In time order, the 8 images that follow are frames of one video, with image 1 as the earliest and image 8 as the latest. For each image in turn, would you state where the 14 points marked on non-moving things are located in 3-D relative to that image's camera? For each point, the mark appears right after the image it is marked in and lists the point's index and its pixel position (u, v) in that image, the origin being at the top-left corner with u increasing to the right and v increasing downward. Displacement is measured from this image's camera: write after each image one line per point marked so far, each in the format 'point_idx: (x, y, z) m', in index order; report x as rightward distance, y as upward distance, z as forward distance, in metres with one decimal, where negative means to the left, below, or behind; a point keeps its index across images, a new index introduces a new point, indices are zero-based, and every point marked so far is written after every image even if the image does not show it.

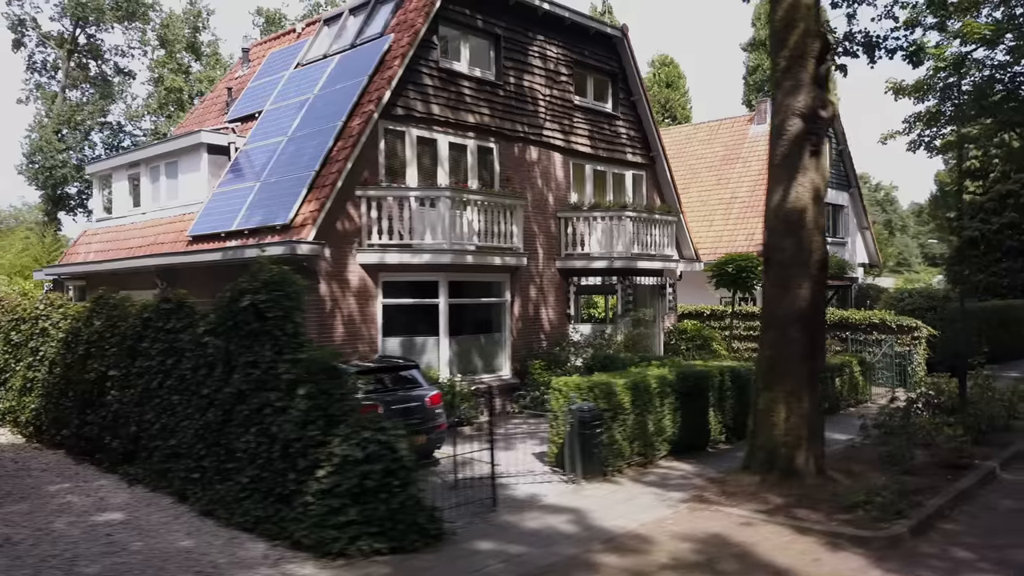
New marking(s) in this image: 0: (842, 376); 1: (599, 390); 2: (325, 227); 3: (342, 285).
0: (+6.7, -1.8, +15.1) m
1: (+1.1, -1.3, +9.5) m
2: (-3.1, +1.0, +12.5) m
3: (-2.9, 0.0, +12.7) m
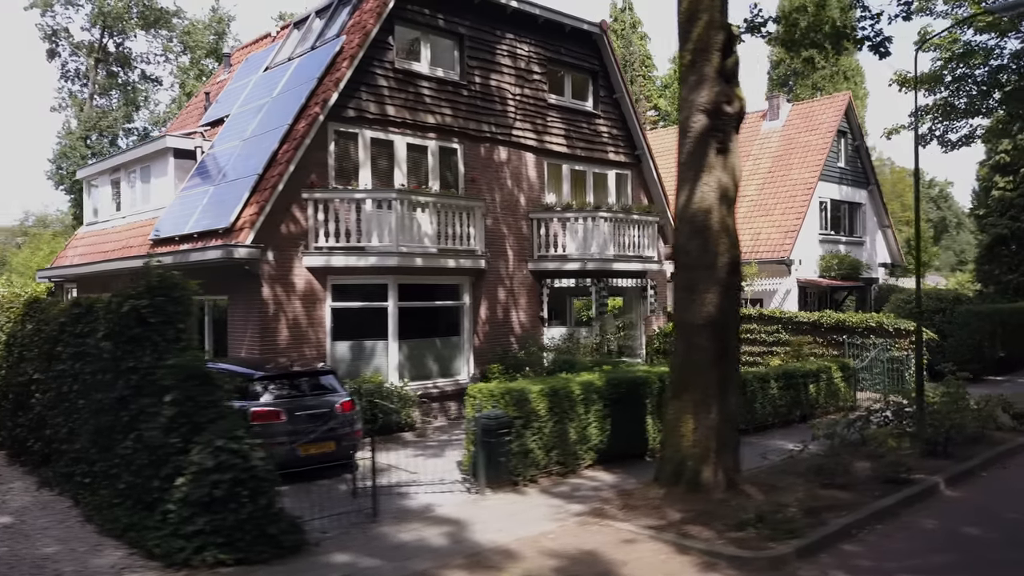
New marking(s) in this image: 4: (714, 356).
0: (+5.9, -1.8, +14.5) m
1: (0.0, -1.3, +9.2) m
2: (-4.0, +1.0, +12.4) m
3: (-3.8, 0.0, +12.6) m
4: (+2.2, -0.7, +8.3) m
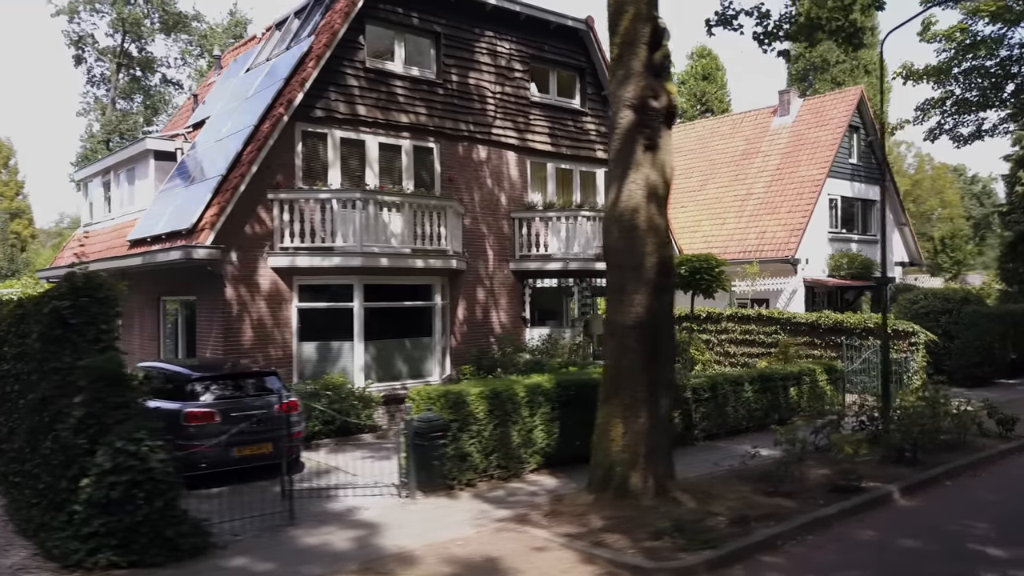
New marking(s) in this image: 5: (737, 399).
0: (+5.4, -1.8, +14.1) m
1: (-0.8, -1.3, +9.0) m
2: (-4.7, +0.9, +12.5) m
3: (-4.4, 0.0, +12.7) m
4: (+1.4, -0.7, +8.0) m
5: (+3.8, -1.9, +12.7) m
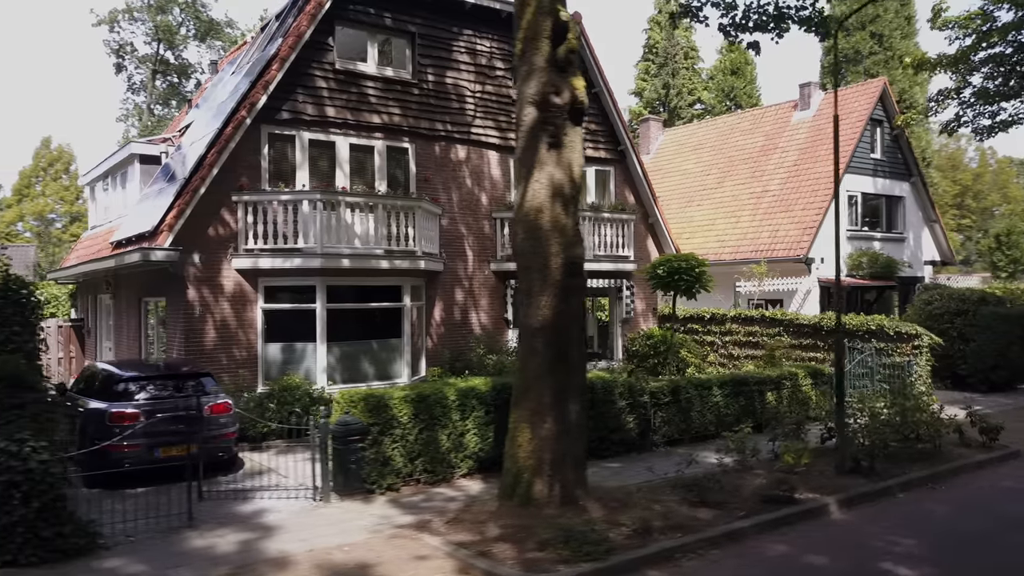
0: (+4.8, -1.8, +13.5) m
1: (-1.7, -1.3, +8.9) m
2: (-5.3, +0.9, +12.6) m
3: (-5.0, 0.0, +12.8) m
4: (+0.4, -0.8, +7.8) m
5: (+3.1, -1.9, +12.3) m
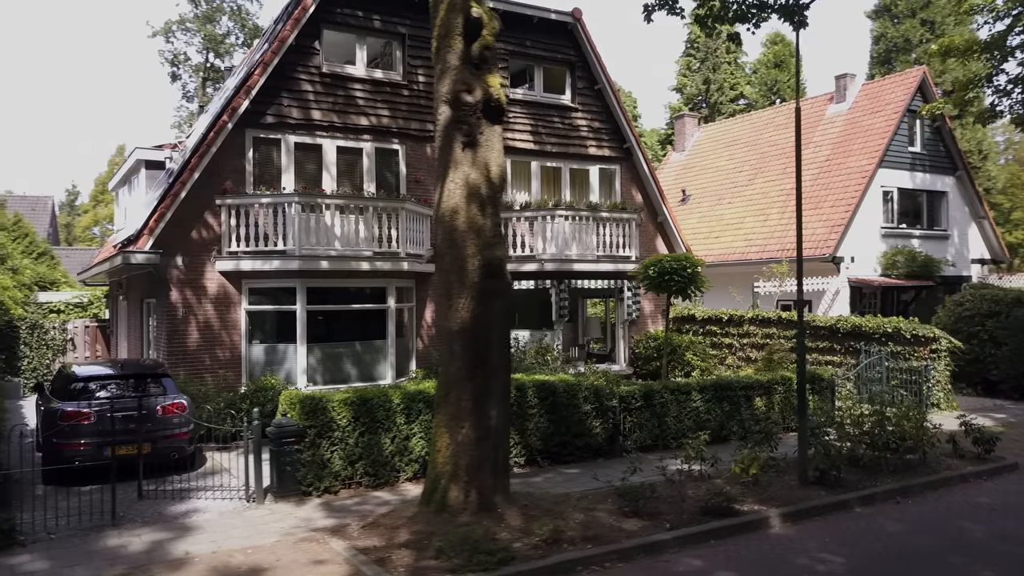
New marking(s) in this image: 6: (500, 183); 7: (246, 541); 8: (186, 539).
0: (+4.4, -1.9, +13.0) m
1: (-2.4, -1.4, +8.9) m
2: (-5.8, +0.9, +12.9) m
3: (-5.4, -0.1, +13.1) m
4: (-0.5, -0.8, +7.6) m
5: (+2.7, -1.9, +11.9) m
6: (-0.1, +1.1, +7.7) m
7: (-2.6, -2.4, +7.3) m
8: (-3.1, -2.4, +7.3) m
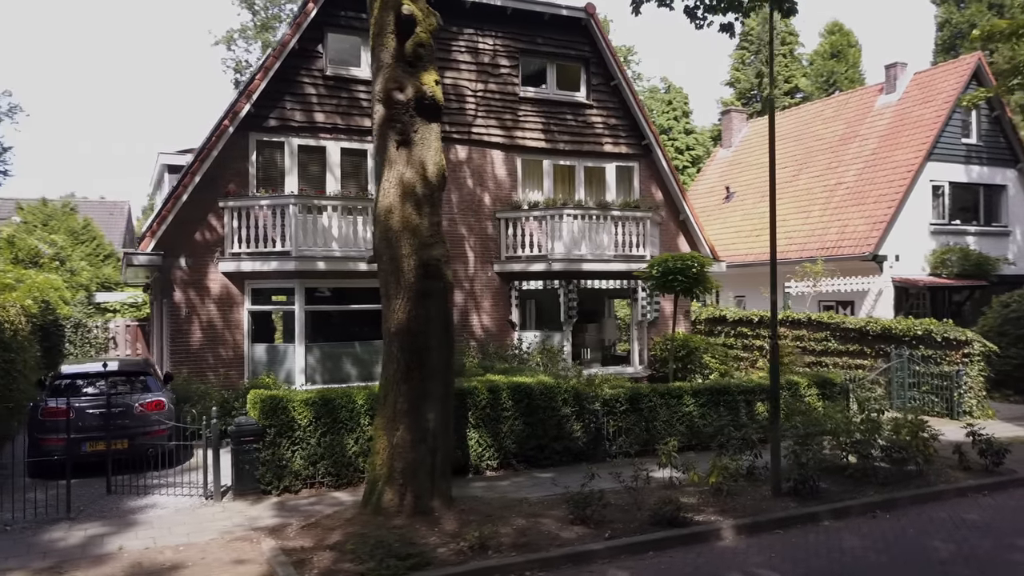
0: (+4.3, -1.9, +12.4) m
1: (-2.9, -1.4, +9.0) m
2: (-5.9, +0.9, +13.3) m
3: (-5.5, -0.1, +13.4) m
4: (-1.1, -0.8, +7.5) m
5: (+2.4, -1.9, +11.5) m
6: (-0.7, +1.1, +7.5) m
7: (-3.2, -2.4, +7.4) m
8: (-3.8, -2.4, +7.4) m
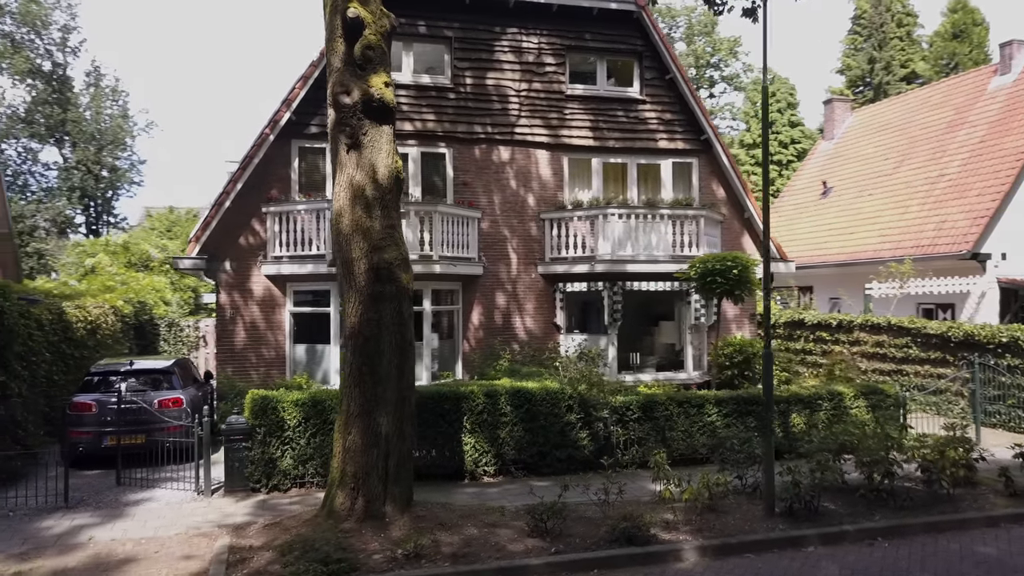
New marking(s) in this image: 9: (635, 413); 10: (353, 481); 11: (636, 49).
0: (+4.5, -1.9, +11.5) m
1: (-3.1, -1.4, +9.3) m
2: (-5.3, +0.8, +14.0) m
3: (-5.0, -0.1, +14.1) m
4: (-1.5, -0.8, +7.5) m
5: (+2.6, -1.9, +10.9) m
6: (-1.2, +1.0, +7.5) m
7: (-3.6, -2.5, +7.7) m
8: (-4.2, -2.5, +7.9) m
9: (+1.7, -1.8, +10.6) m
10: (-1.5, -1.9, +7.4) m
11: (+2.8, +5.3, +16.8) m
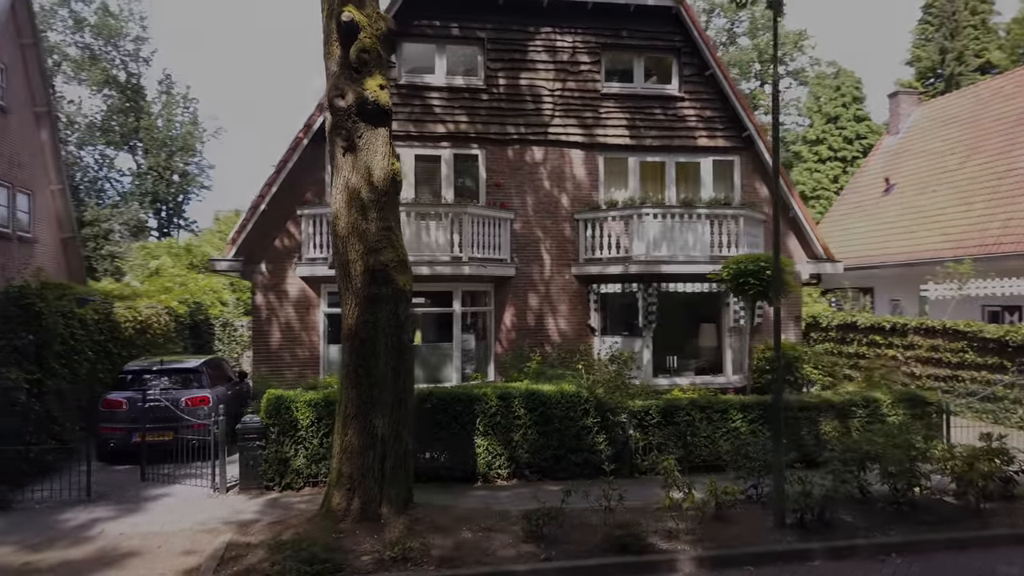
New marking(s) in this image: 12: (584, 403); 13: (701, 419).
0: (+4.8, -1.9, +11.0) m
1: (-3.0, -1.4, +9.5) m
2: (-4.8, +0.8, +14.4) m
3: (-4.4, -0.2, +14.4) m
4: (-1.6, -0.8, +7.6) m
5: (+2.8, -2.0, +10.5) m
6: (-1.3, +1.0, +7.5) m
7: (-3.7, -2.5, +8.0) m
8: (-4.2, -2.5, +8.1) m
9: (+2.0, -1.8, +10.4) m
10: (-1.6, -1.9, +7.5) m
11: (+3.5, +5.3, +16.5) m
12: (+0.9, -1.5, +10.2) m
13: (+2.6, -1.8, +10.5) m
